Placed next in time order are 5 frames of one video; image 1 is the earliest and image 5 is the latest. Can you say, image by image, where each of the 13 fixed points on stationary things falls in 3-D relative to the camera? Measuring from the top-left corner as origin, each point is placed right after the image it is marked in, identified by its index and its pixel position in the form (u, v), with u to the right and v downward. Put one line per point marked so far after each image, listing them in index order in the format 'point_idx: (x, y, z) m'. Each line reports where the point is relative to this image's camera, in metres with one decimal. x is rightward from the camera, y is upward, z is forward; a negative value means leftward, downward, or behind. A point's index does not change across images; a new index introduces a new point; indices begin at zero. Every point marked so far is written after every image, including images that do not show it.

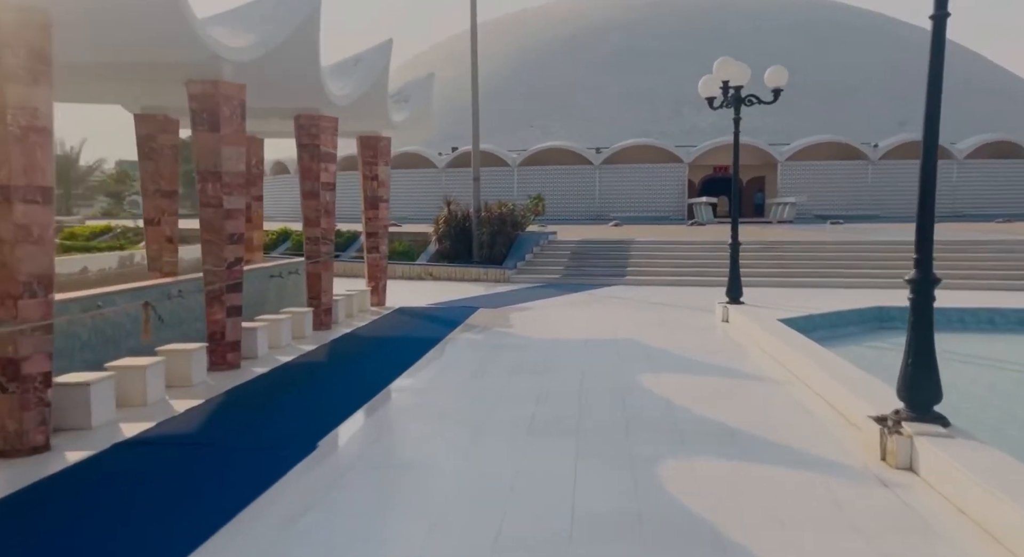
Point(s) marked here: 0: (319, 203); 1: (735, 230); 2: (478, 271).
0: (-2.4, +0.9, +8.6) m
1: (+3.2, +0.7, +10.2) m
2: (-0.7, +0.2, +15.1) m
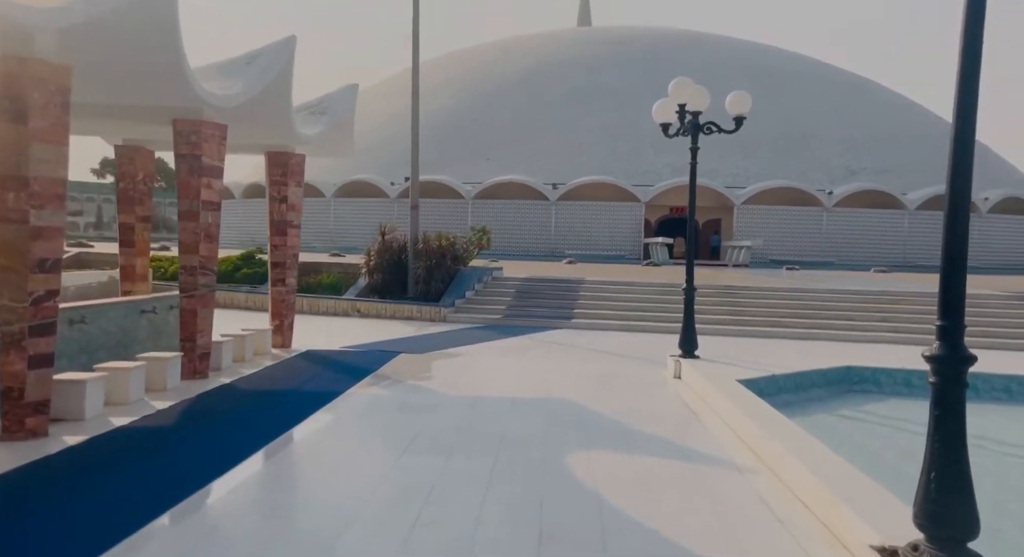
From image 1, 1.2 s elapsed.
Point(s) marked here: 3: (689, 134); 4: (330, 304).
0: (-3.2, +0.5, +7.2) m
1: (+2.3, +0.1, +9.0) m
2: (-2.0, -0.6, +13.7) m
3: (+2.1, +1.7, +8.5) m
4: (-3.6, -0.5, +13.9) m
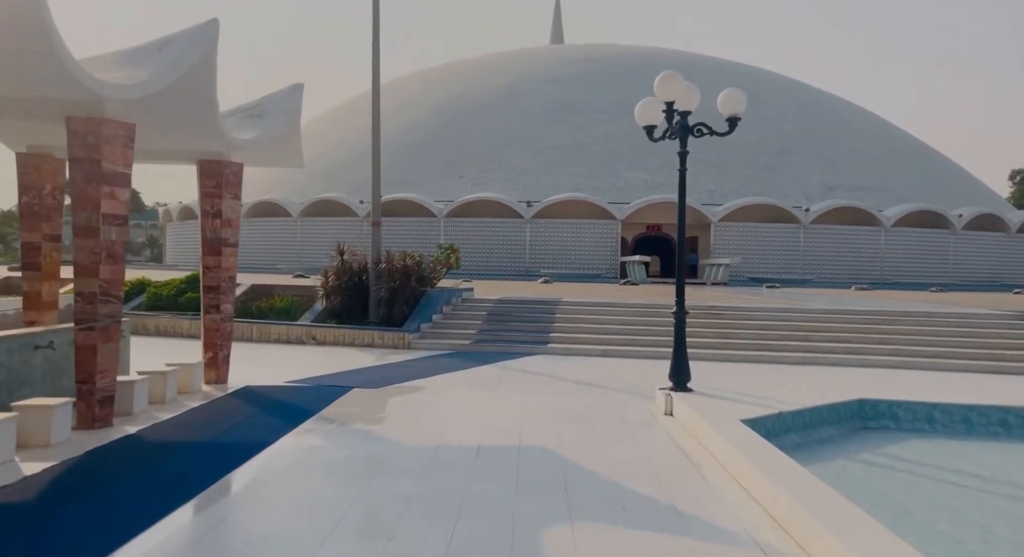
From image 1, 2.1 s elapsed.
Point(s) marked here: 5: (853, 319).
0: (-3.5, +0.3, +6.0) m
1: (+1.9, -0.2, +8.0) m
2: (-2.5, -1.0, +12.5) m
3: (+1.8, +1.5, +7.5) m
4: (-4.1, -0.9, +12.7) m
5: (+6.6, -0.8, +13.6) m
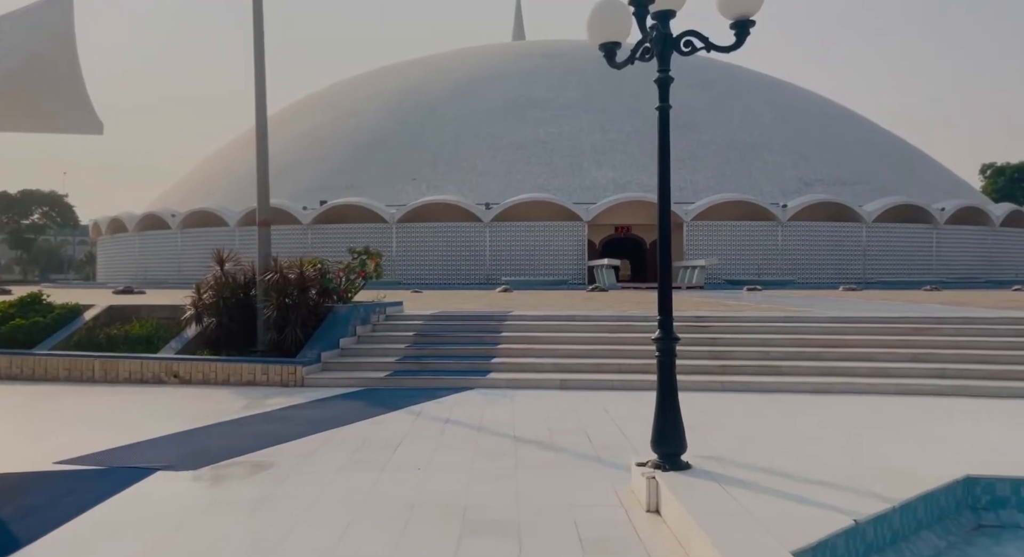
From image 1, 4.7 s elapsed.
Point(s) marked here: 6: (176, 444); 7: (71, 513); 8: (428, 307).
0: (-4.2, +0.2, +2.8) m
1: (+1.1, -0.2, +5.1) m
2: (-3.5, -1.2, +9.4) m
3: (+0.9, +1.5, +4.6) m
4: (-5.1, -1.2, +9.5) m
5: (+5.5, -0.8, +10.9) m
6: (-3.1, -1.5, +6.6) m
7: (-2.9, -1.4, +4.7) m
8: (-1.7, -0.6, +14.0) m
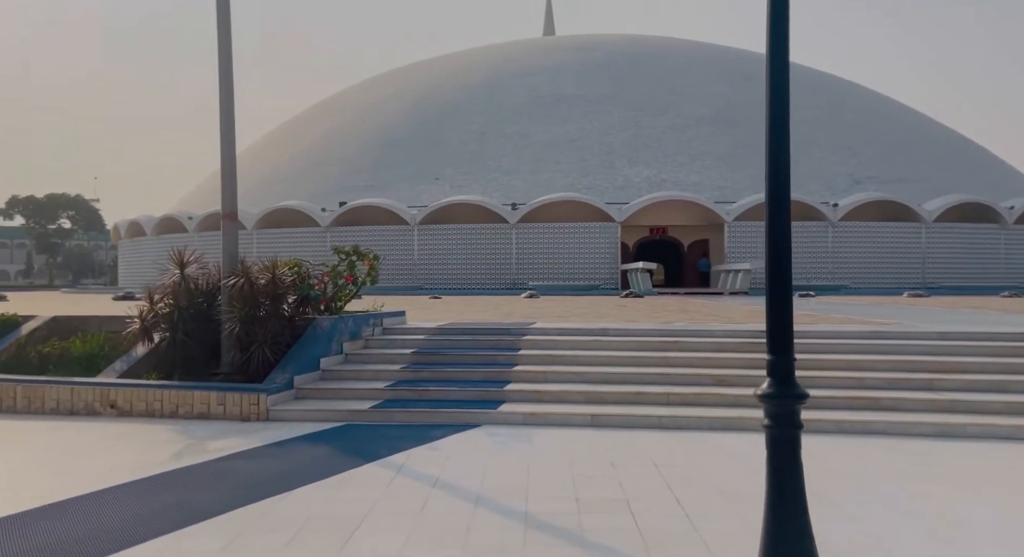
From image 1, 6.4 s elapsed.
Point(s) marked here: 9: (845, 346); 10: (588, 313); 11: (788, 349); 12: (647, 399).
0: (-4.3, +0.1, +1.0) m
1: (+1.1, -0.3, +3.0) m
2: (-3.3, -1.3, +7.5) m
3: (+0.9, +1.4, +2.5) m
4: (-4.9, -1.3, +7.7) m
5: (+5.8, -0.9, +8.6) m
6: (-3.0, -1.5, +4.7) m
7: (-2.9, -1.5, +2.8) m
8: (-1.3, -0.7, +12.1) m
9: (+4.2, -0.9, +8.8) m
10: (+1.5, -0.7, +14.0) m
11: (+1.1, -0.3, +3.0) m
12: (+1.5, -1.3, +7.8) m
